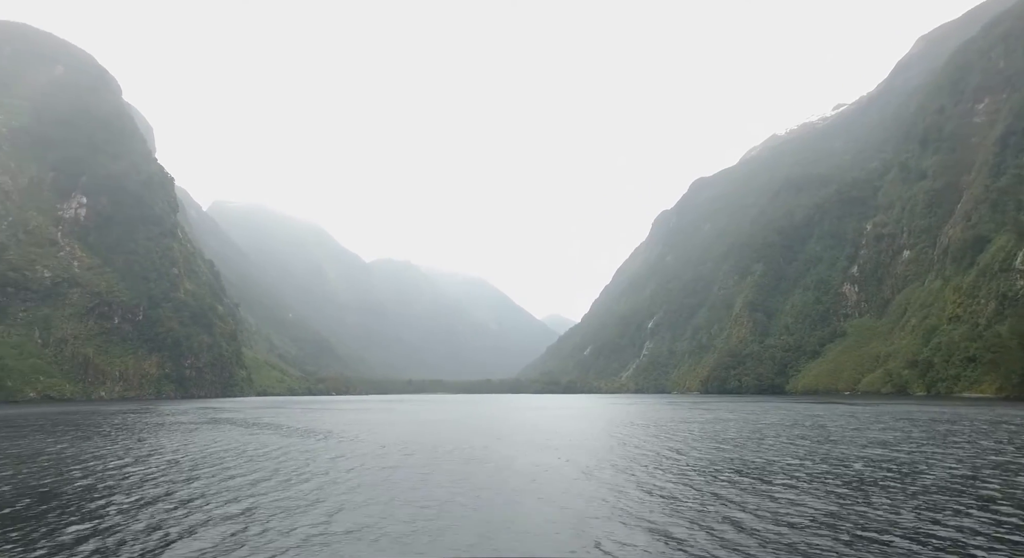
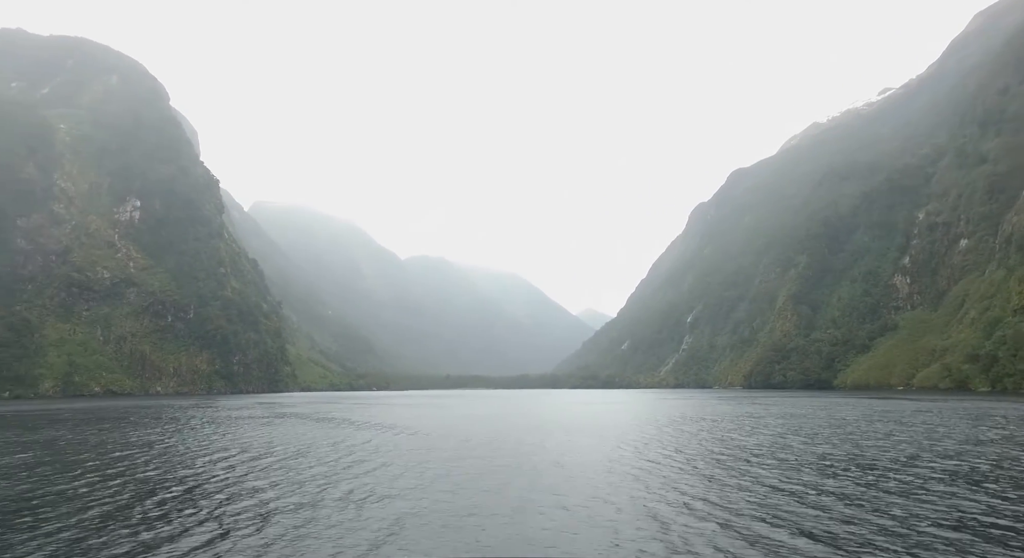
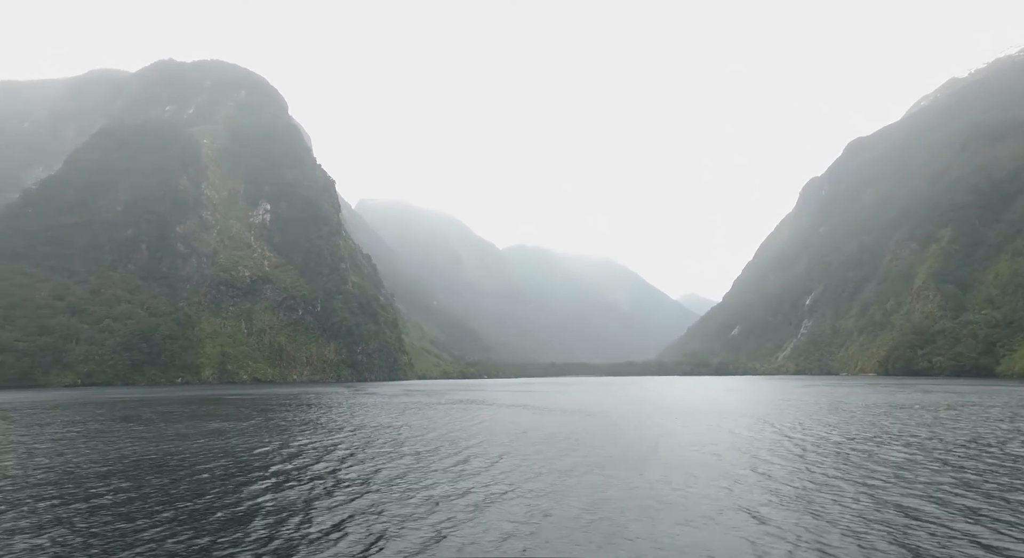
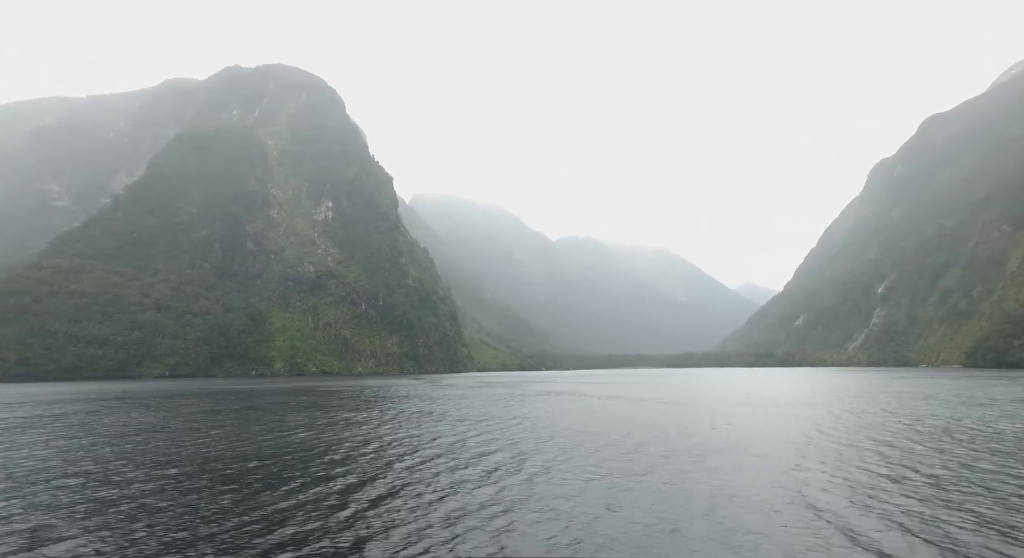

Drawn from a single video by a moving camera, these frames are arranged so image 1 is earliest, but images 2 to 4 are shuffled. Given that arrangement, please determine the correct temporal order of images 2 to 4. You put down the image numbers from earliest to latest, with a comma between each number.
2, 3, 4
